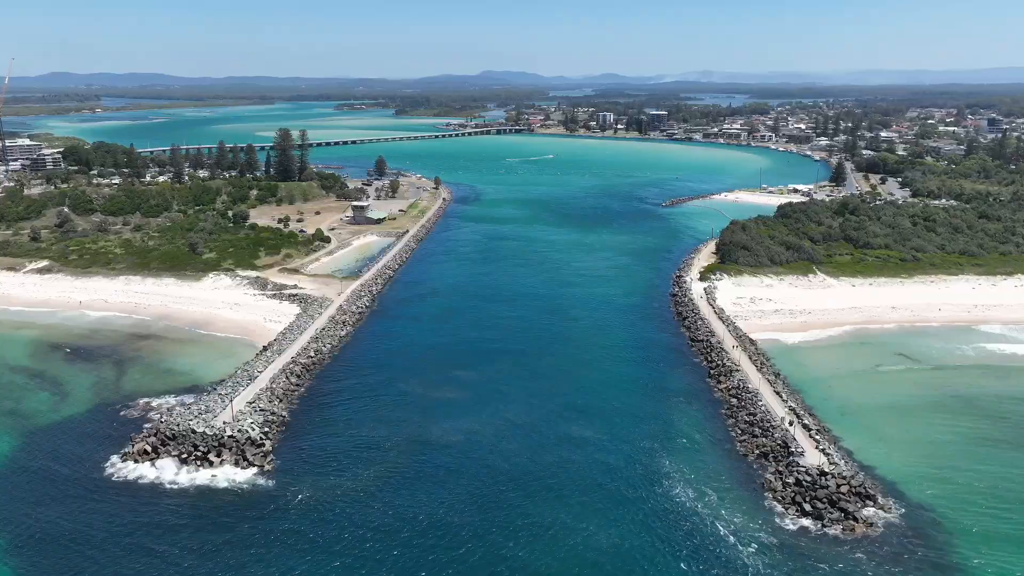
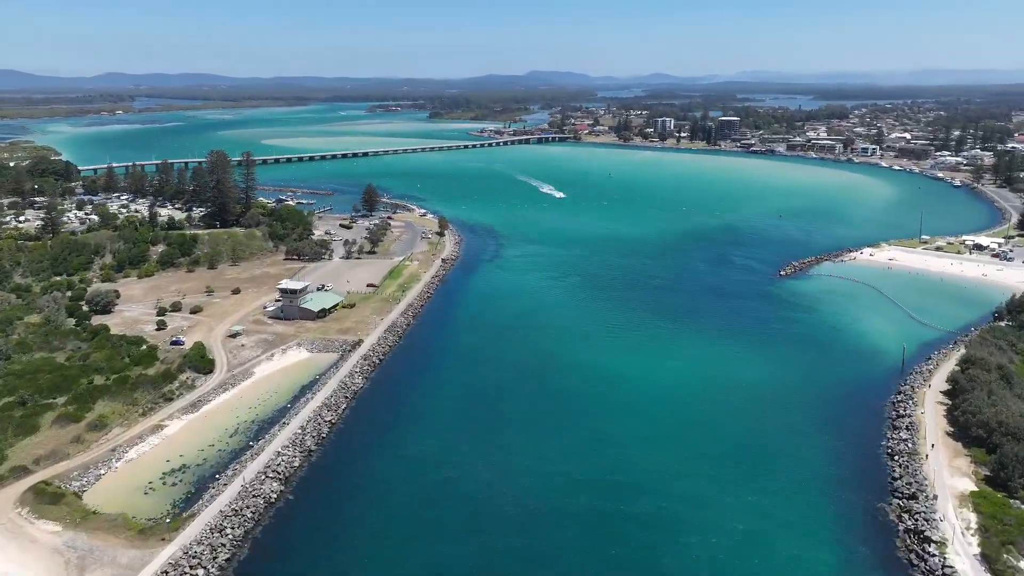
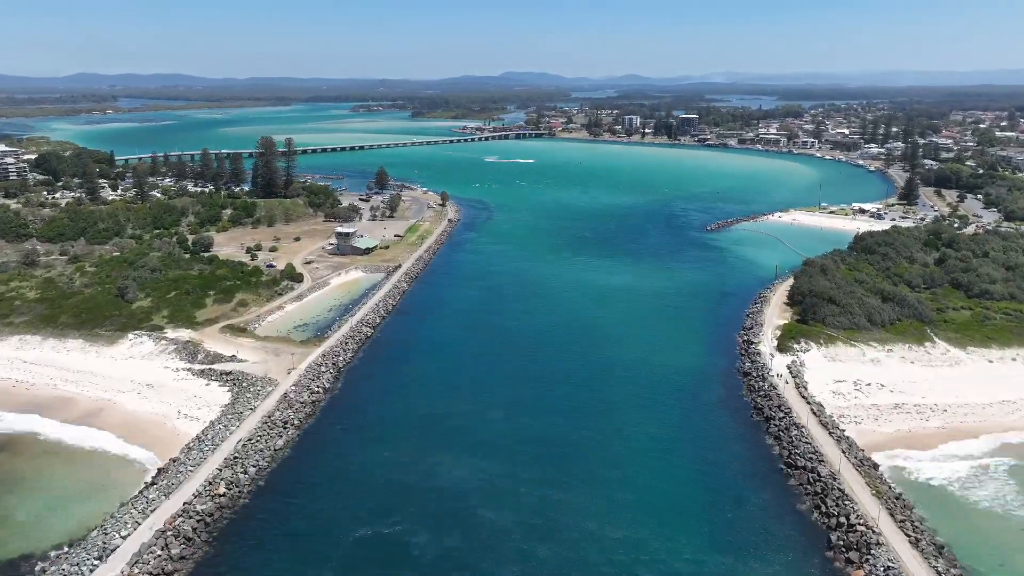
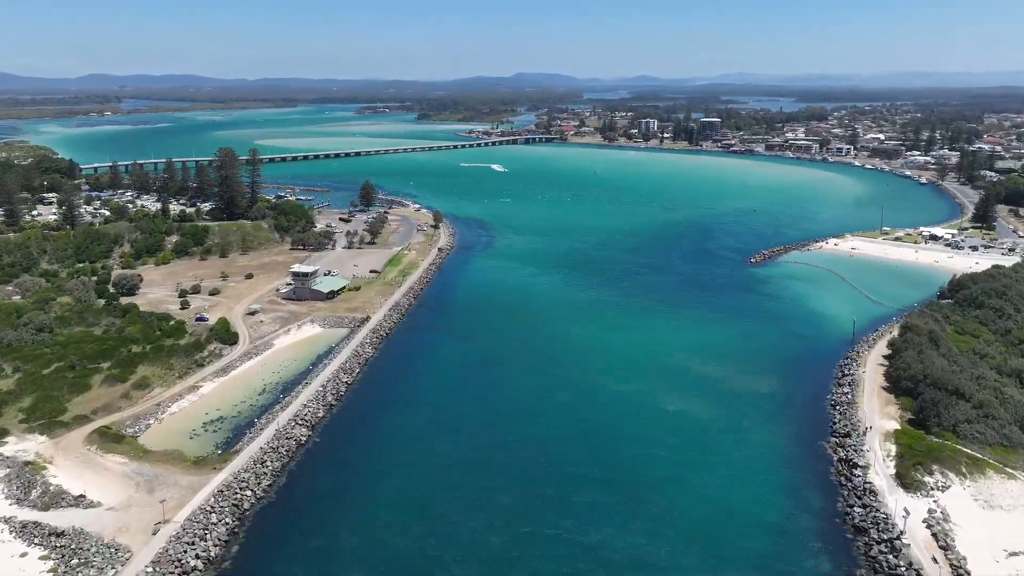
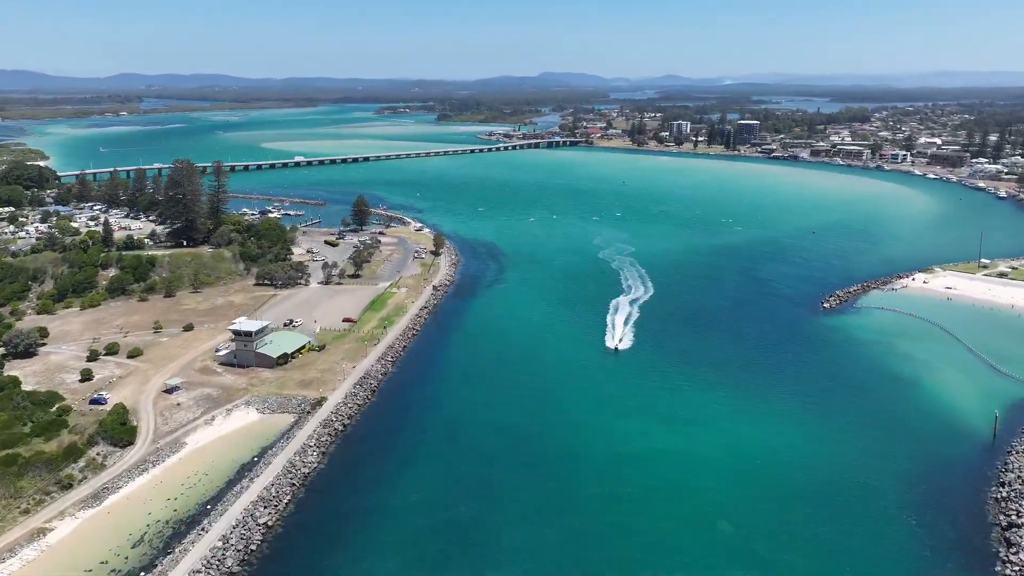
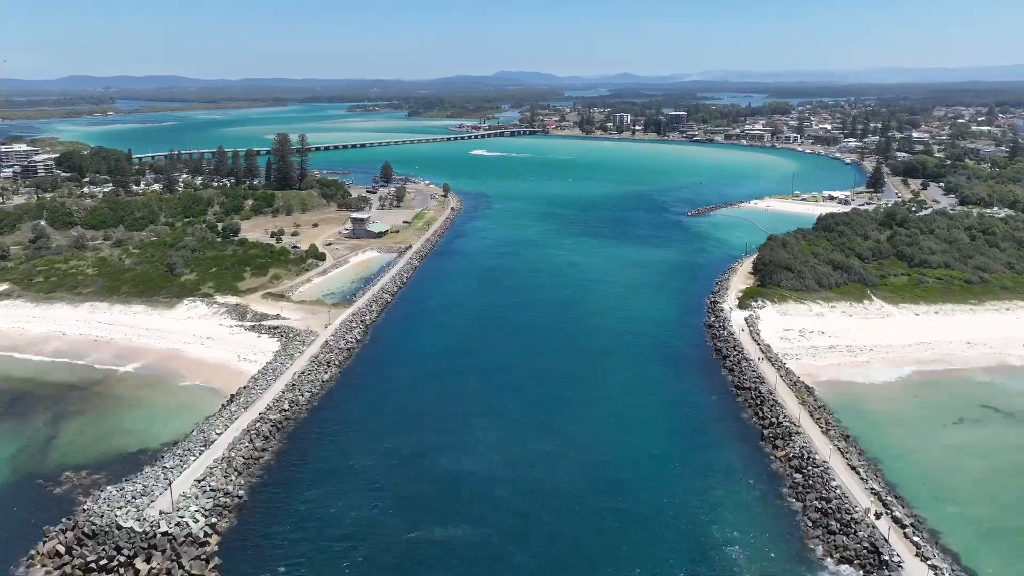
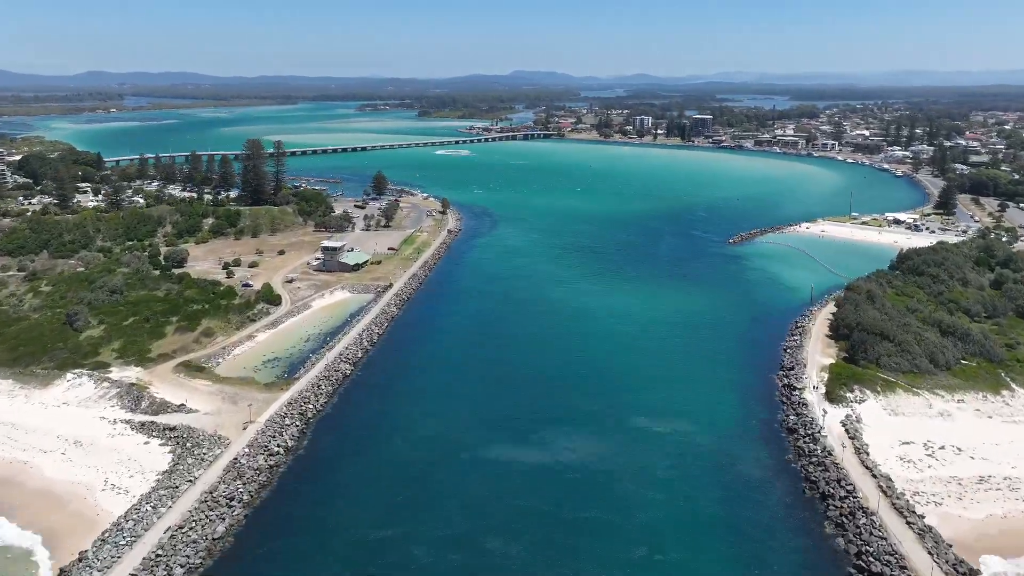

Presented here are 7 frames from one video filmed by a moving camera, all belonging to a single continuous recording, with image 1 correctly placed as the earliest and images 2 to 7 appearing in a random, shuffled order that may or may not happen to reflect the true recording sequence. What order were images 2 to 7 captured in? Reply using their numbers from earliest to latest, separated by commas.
6, 3, 7, 4, 2, 5
